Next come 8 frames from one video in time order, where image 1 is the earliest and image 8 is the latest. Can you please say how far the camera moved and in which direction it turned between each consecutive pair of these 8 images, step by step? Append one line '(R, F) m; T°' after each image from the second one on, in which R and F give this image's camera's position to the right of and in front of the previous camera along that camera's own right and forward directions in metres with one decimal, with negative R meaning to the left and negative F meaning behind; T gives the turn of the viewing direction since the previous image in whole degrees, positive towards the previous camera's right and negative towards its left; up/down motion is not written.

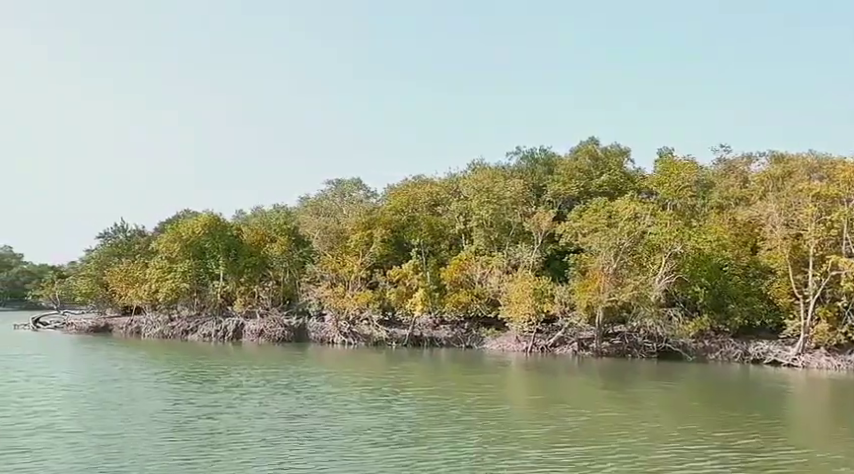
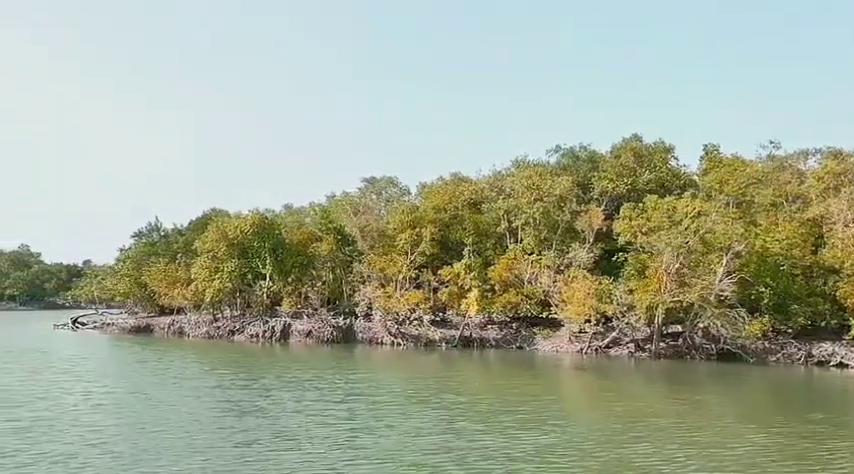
(-3.0, +1.0) m; -1°
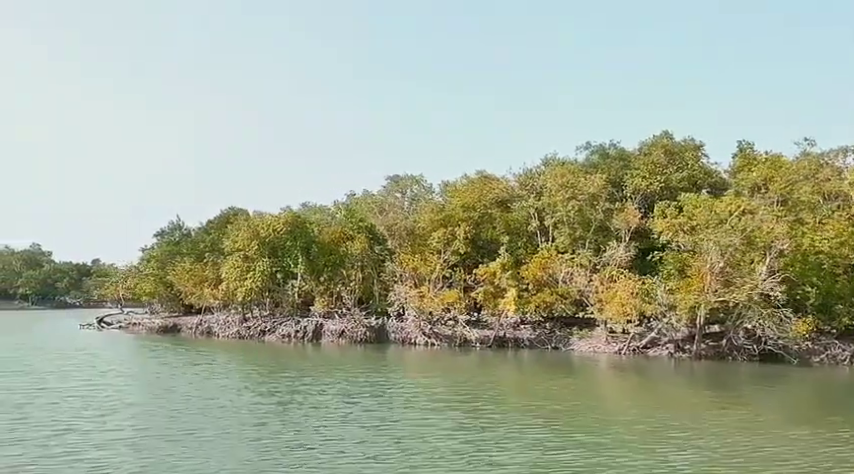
(-2.1, +0.7) m; 0°
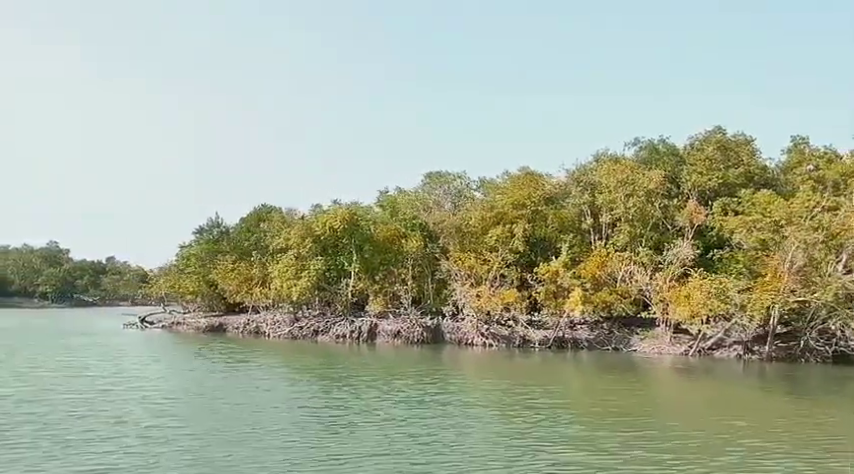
(-3.4, +1.2) m; -1°
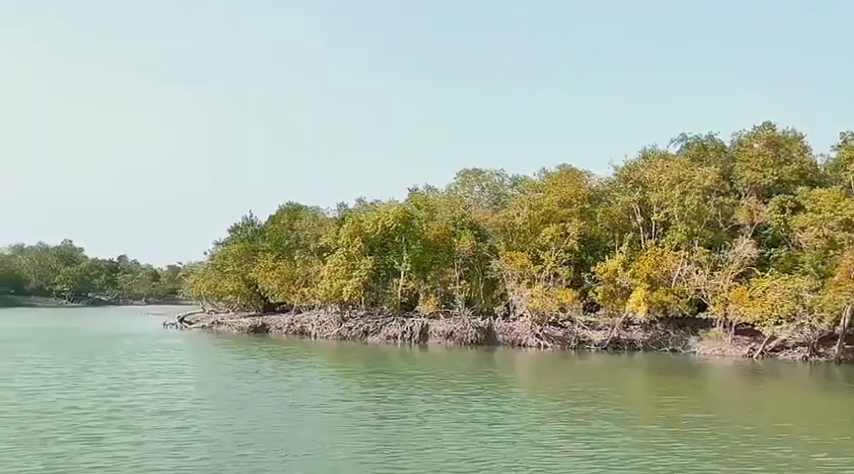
(-3.1, +1.1) m; -1°
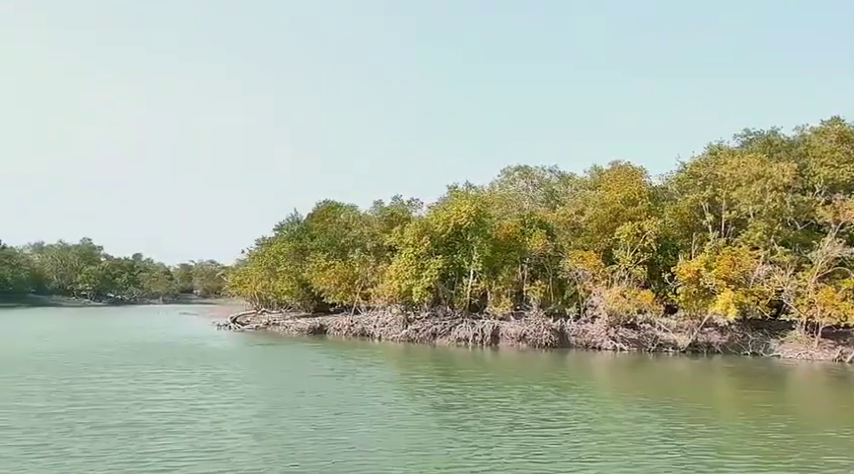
(-4.1, +1.5) m; -1°
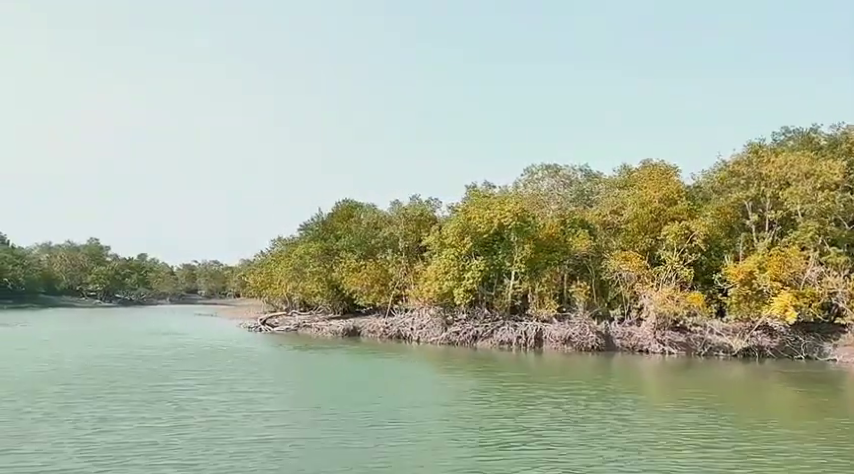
(-2.5, +1.2) m; 0°
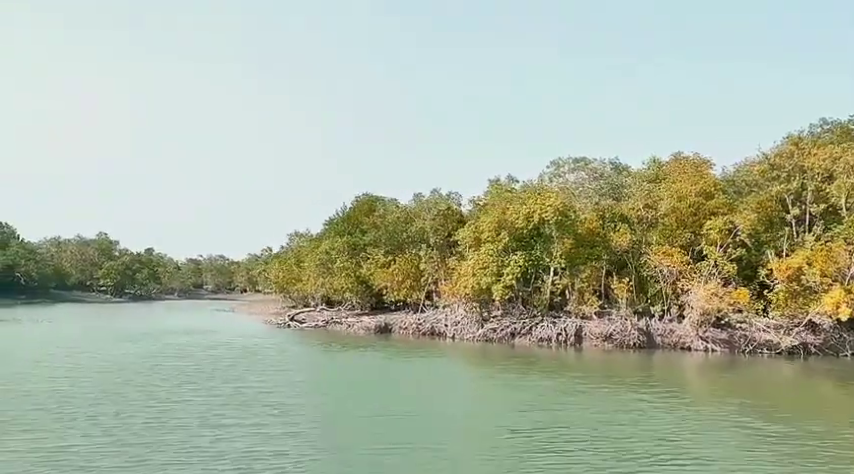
(-2.1, +0.9) m; 0°
